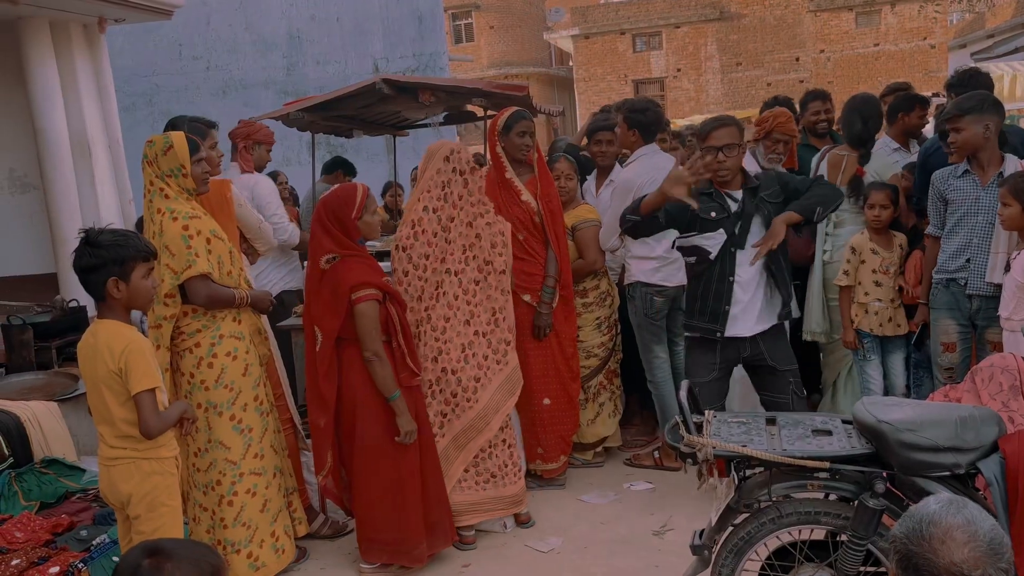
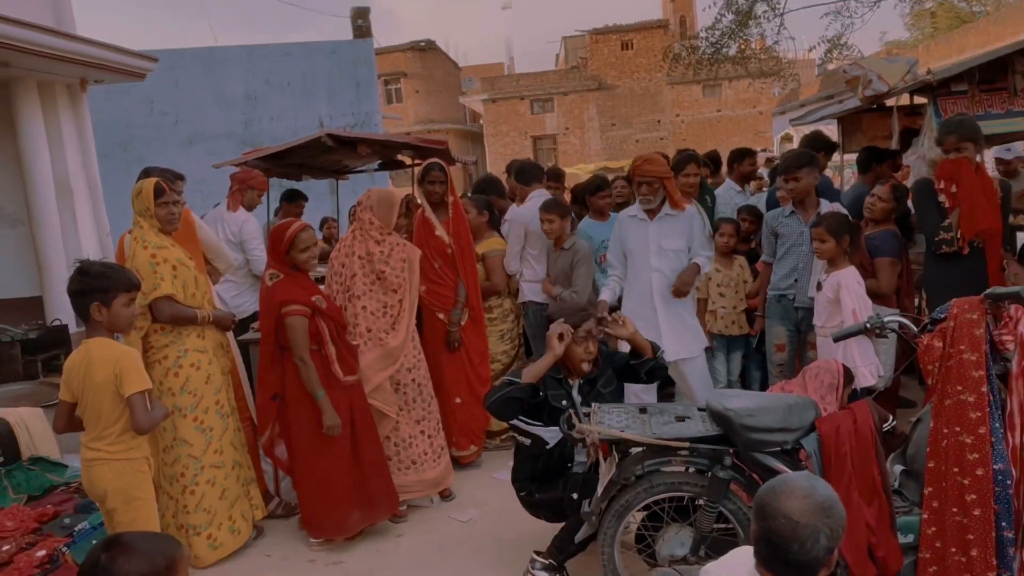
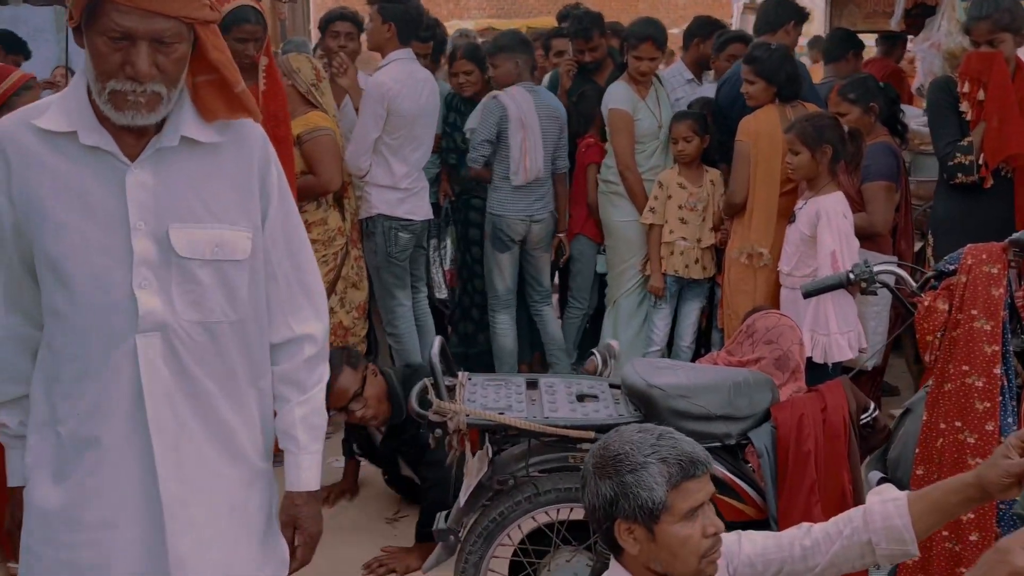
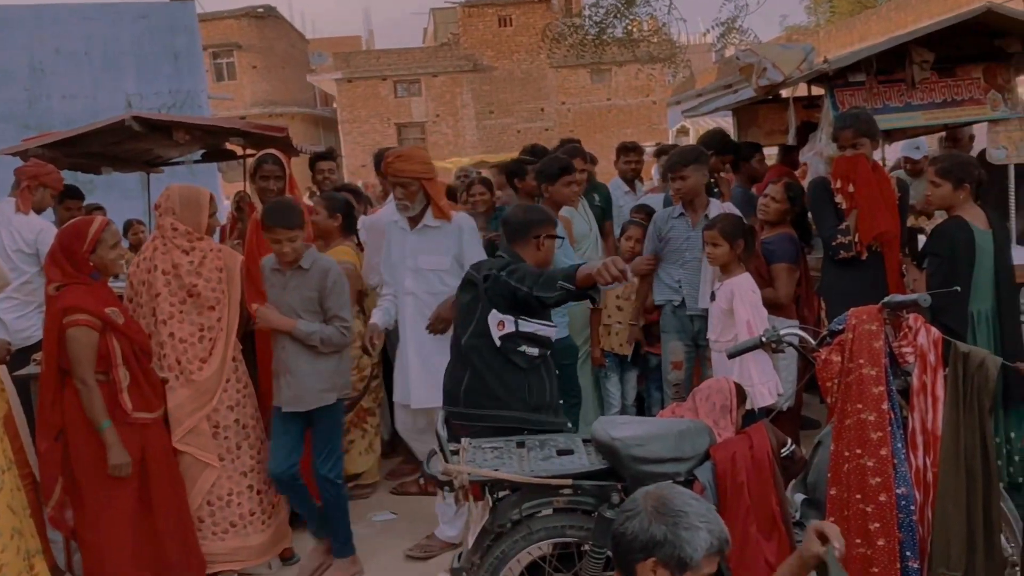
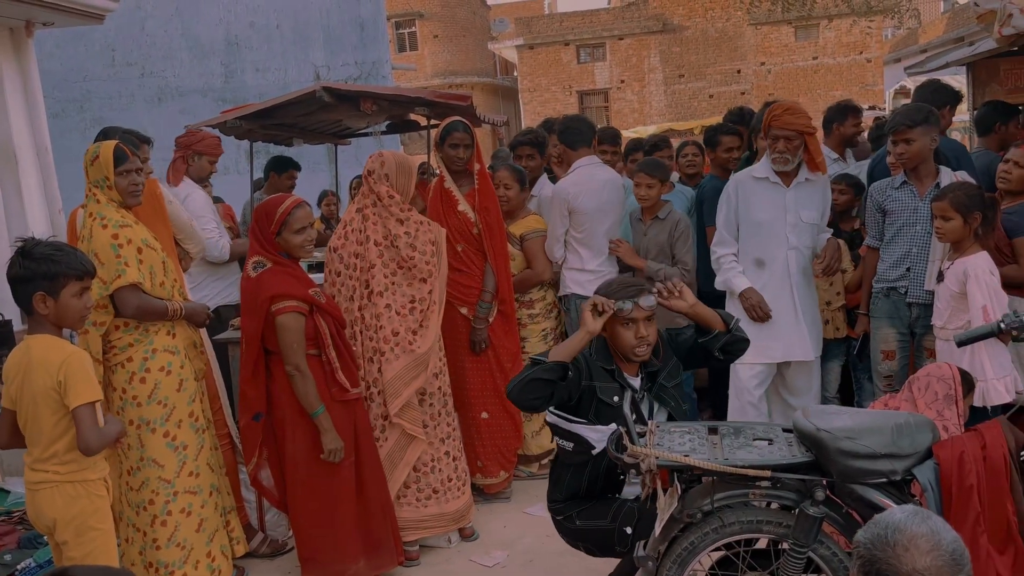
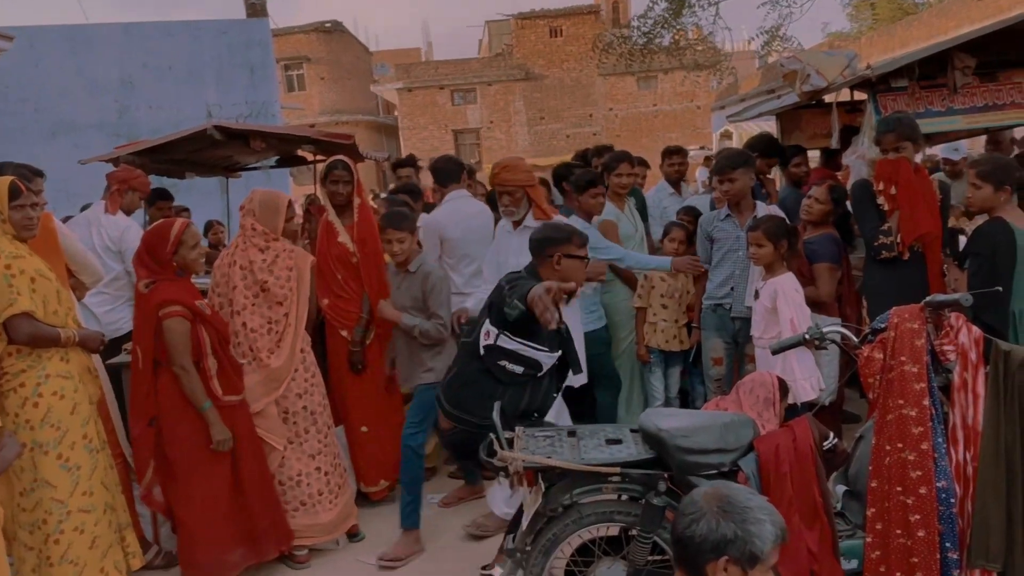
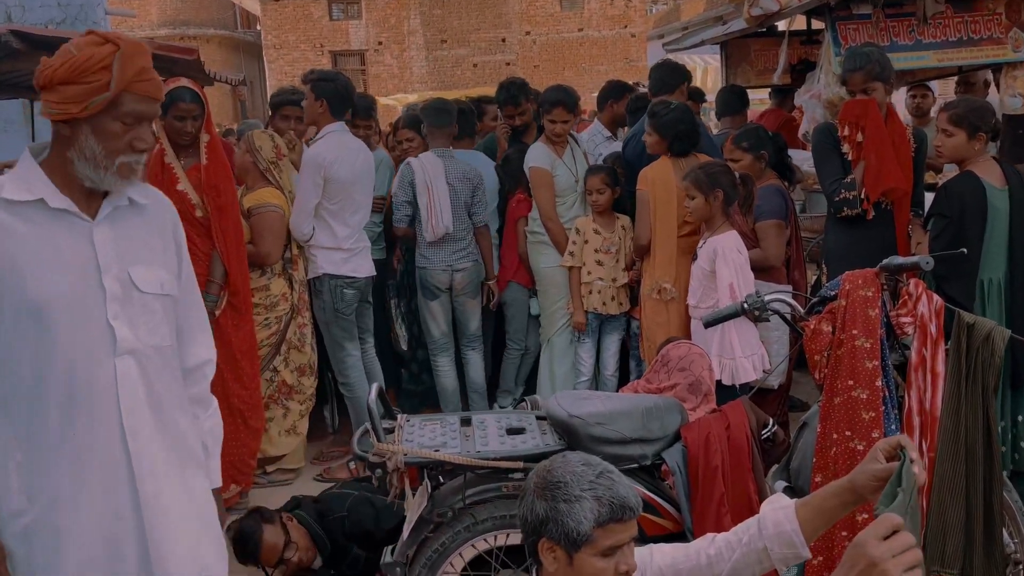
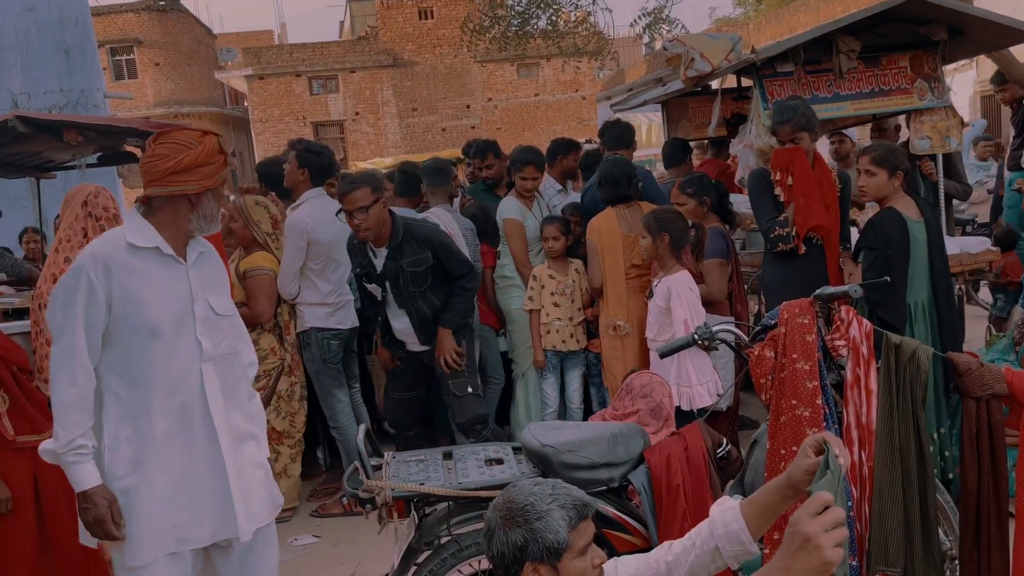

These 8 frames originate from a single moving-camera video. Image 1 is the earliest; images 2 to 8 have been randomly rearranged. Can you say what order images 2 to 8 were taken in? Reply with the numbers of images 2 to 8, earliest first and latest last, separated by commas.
5, 2, 6, 4, 8, 7, 3
